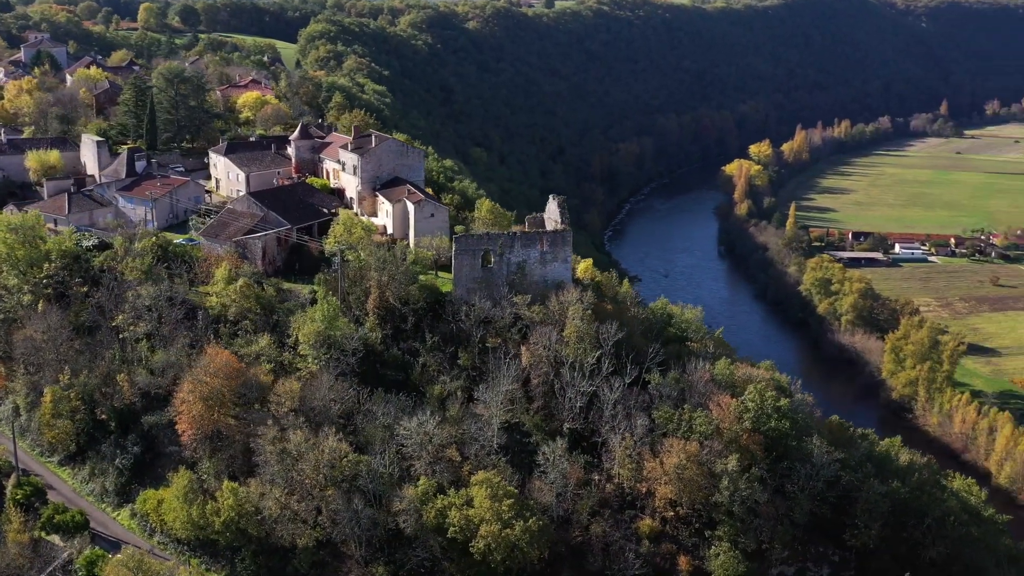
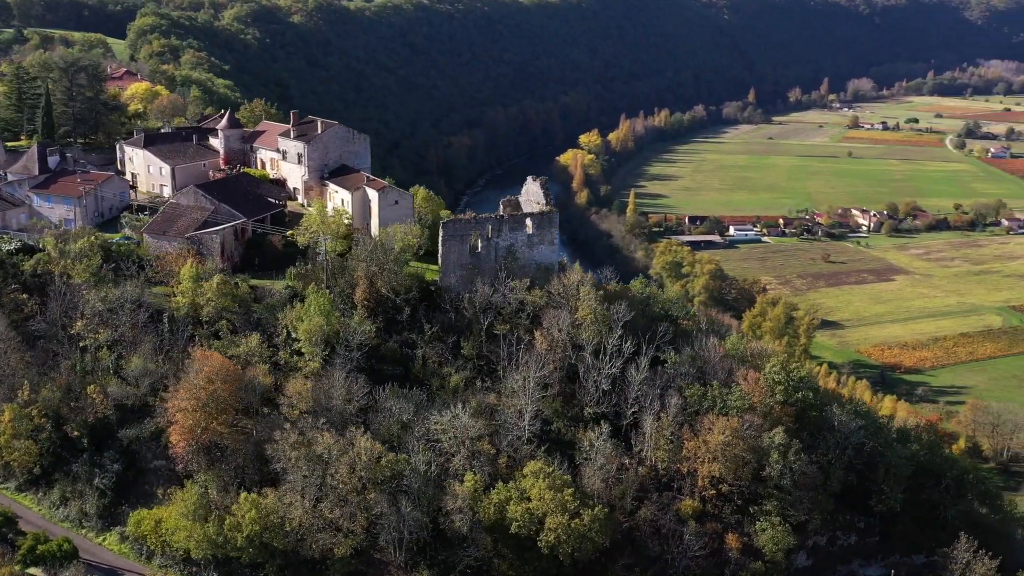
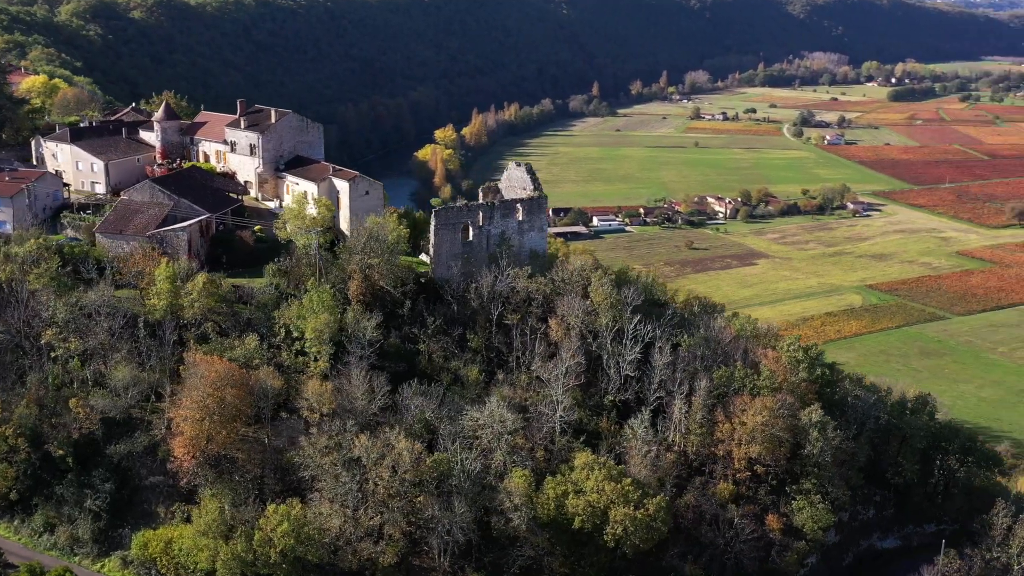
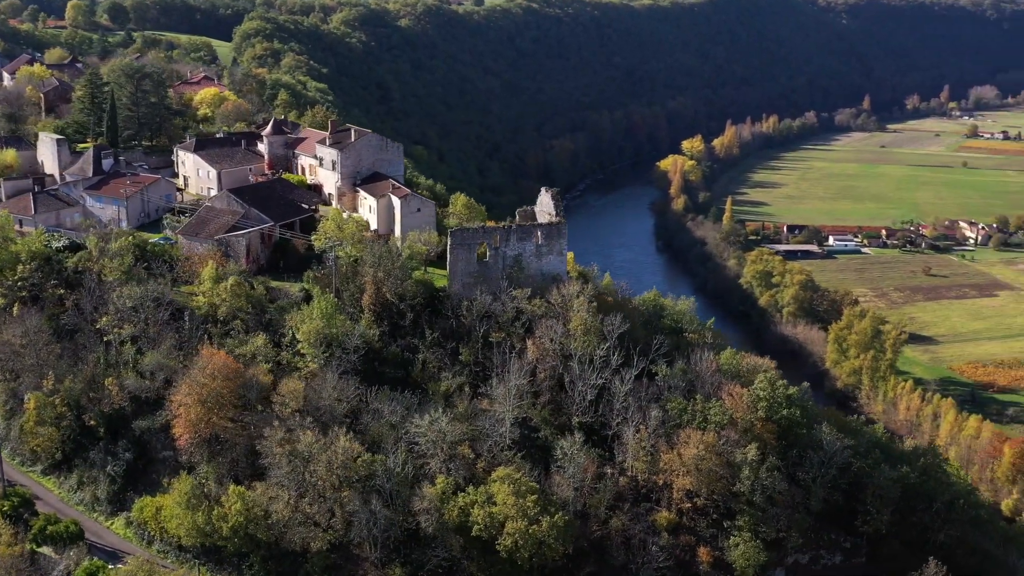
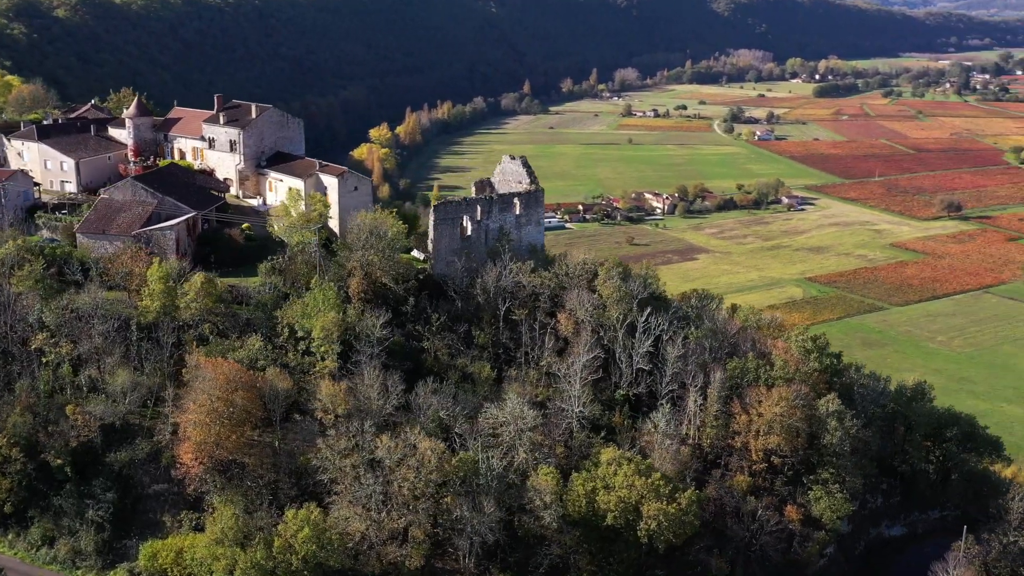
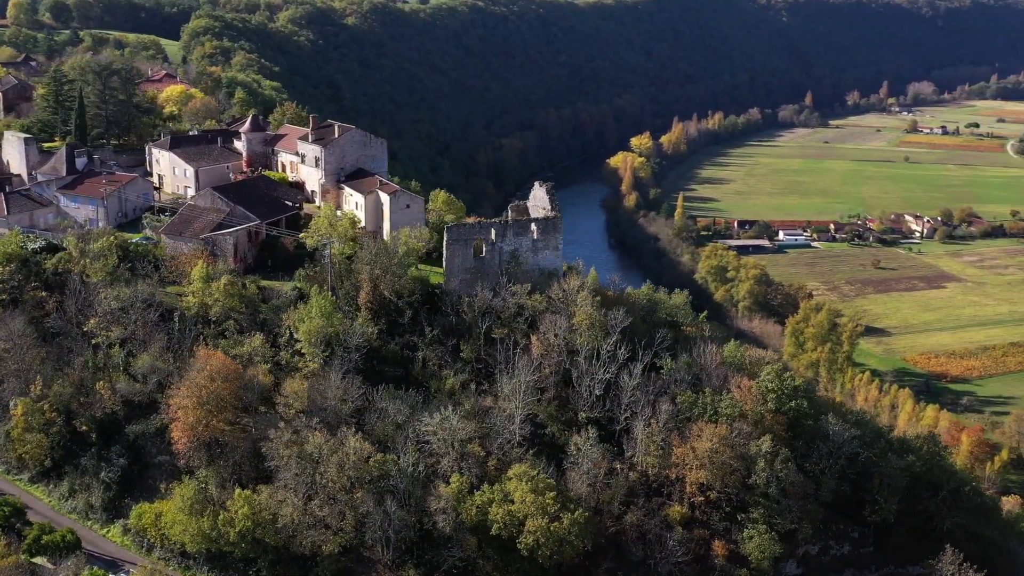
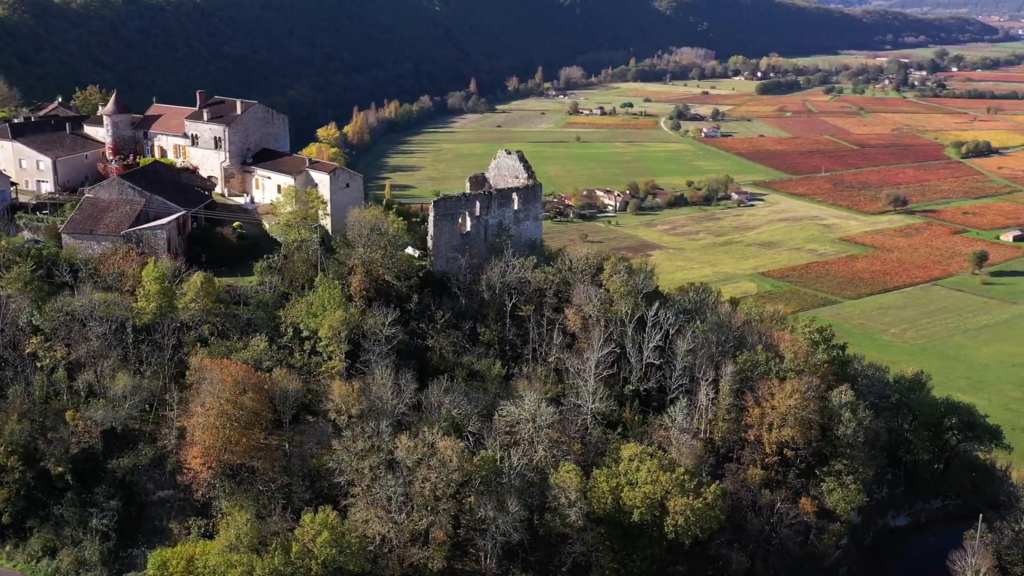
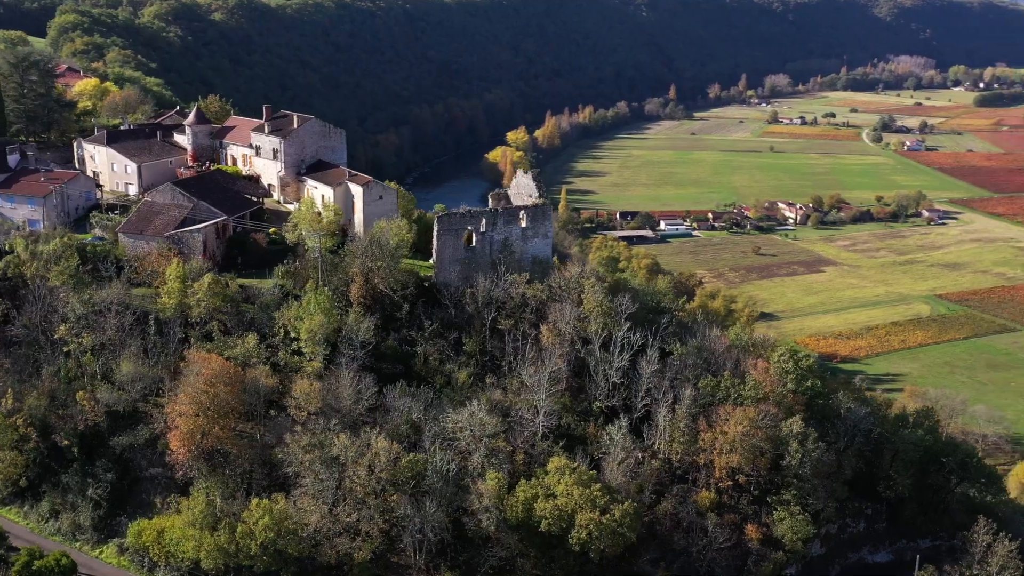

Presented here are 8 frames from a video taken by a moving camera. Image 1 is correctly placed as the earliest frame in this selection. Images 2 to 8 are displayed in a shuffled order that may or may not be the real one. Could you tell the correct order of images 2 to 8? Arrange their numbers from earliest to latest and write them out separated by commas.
4, 6, 2, 8, 3, 5, 7
